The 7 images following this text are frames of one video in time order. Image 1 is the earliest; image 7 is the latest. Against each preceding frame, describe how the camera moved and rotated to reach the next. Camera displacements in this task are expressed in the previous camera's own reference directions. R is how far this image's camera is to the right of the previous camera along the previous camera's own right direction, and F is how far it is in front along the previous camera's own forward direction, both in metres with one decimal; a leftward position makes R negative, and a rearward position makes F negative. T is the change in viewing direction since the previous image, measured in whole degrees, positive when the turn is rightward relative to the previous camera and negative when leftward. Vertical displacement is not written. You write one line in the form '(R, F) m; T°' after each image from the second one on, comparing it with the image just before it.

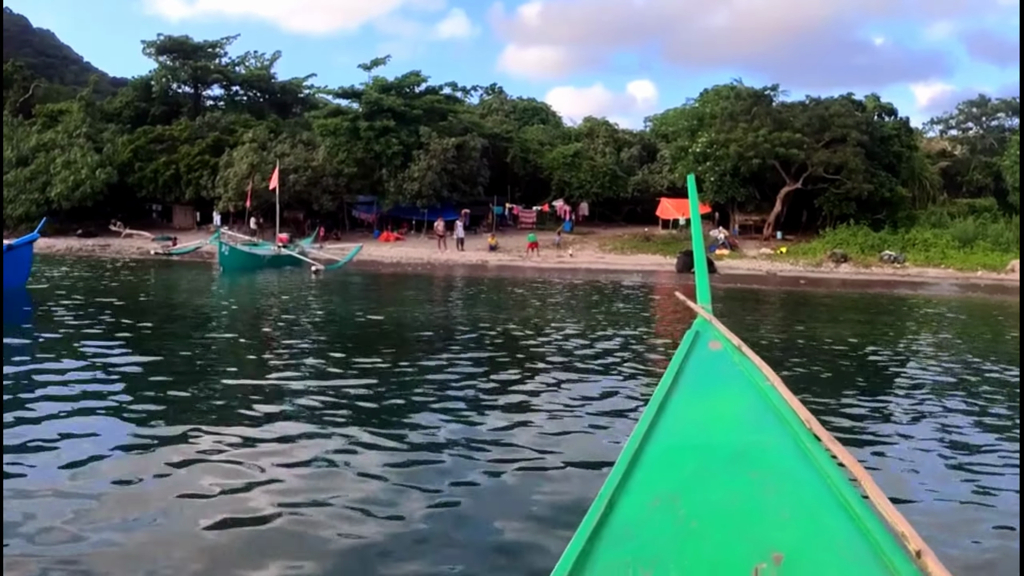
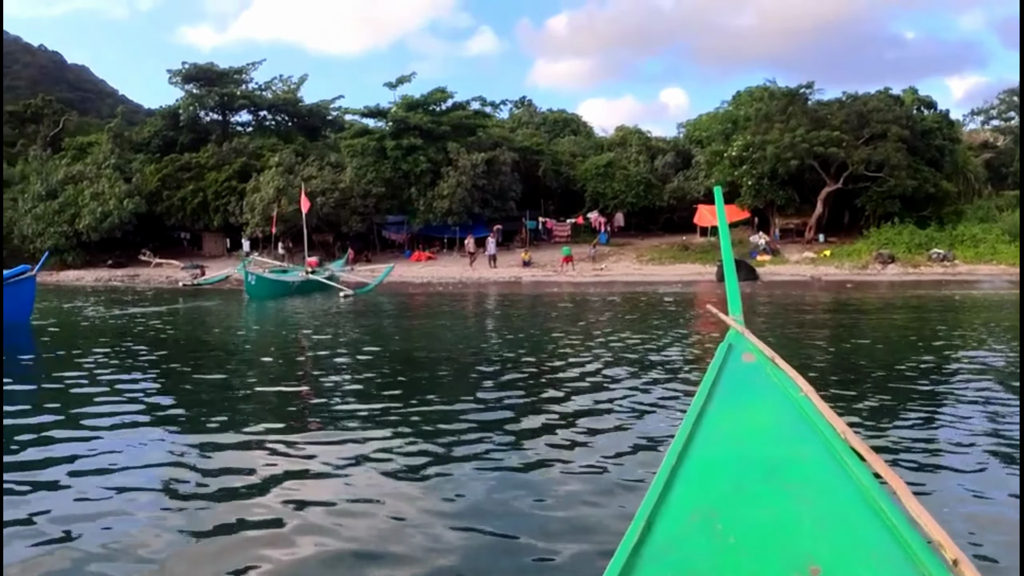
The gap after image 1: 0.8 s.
(-0.1, +0.8) m; -2°
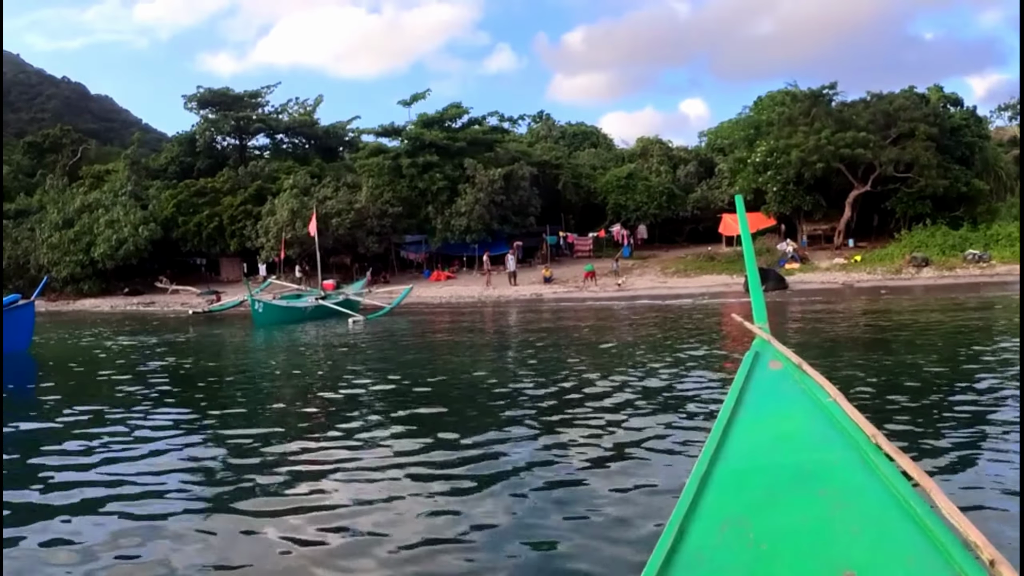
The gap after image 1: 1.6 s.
(0.0, +0.7) m; -1°
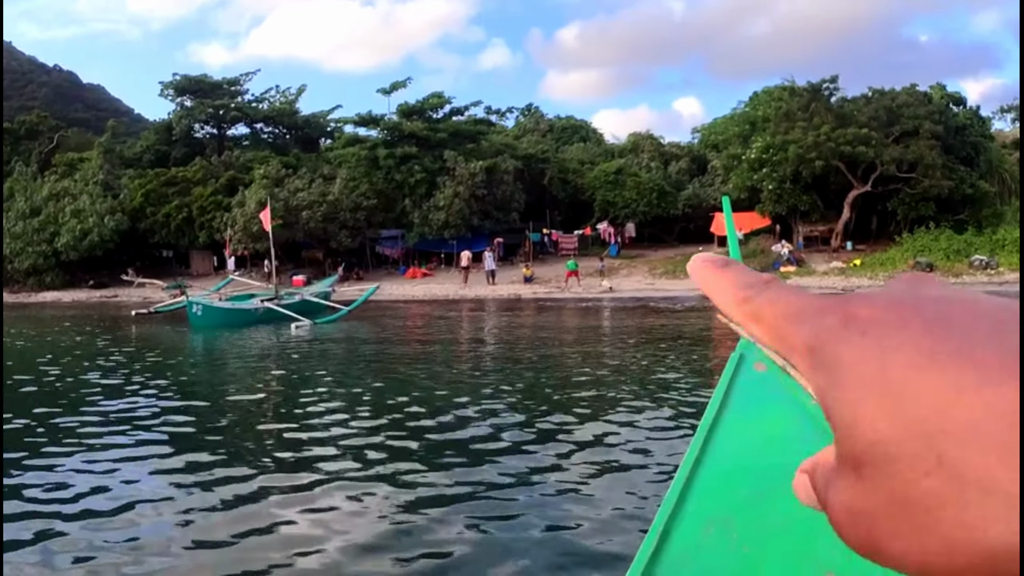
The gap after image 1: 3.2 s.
(+0.4, +1.6) m; +1°
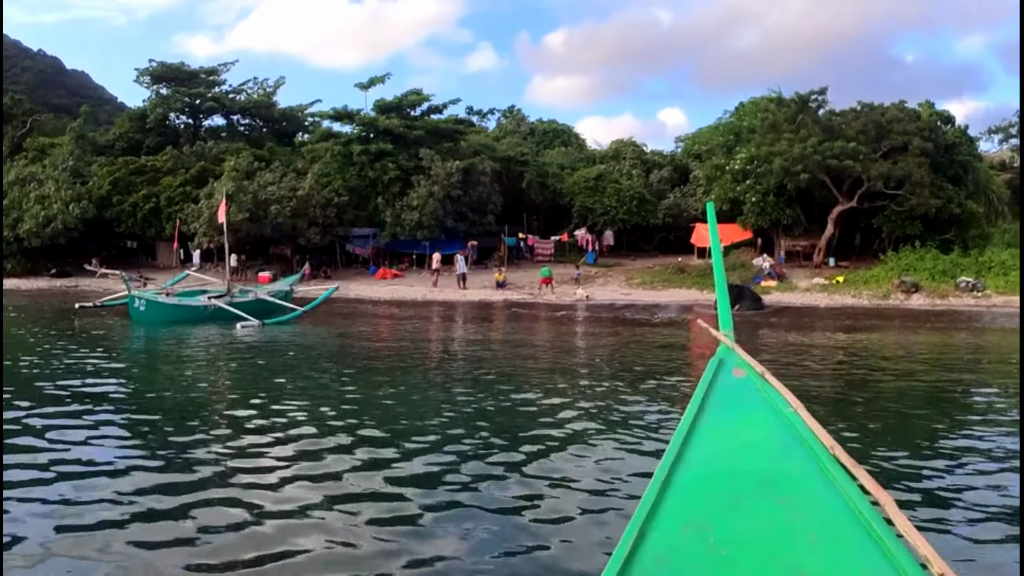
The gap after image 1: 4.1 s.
(+0.3, +0.9) m; +1°
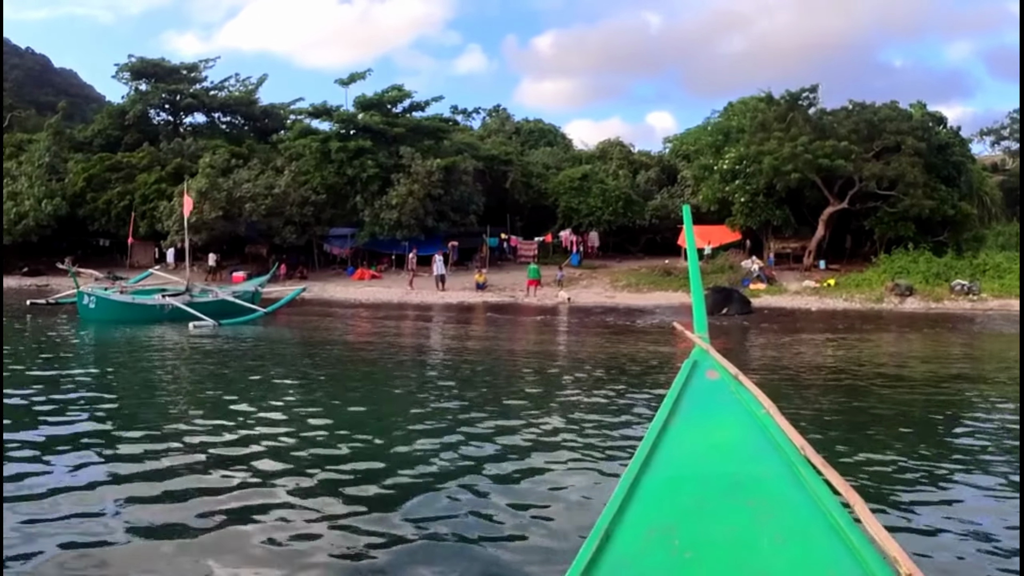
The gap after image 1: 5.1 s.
(+0.2, +0.8) m; +1°
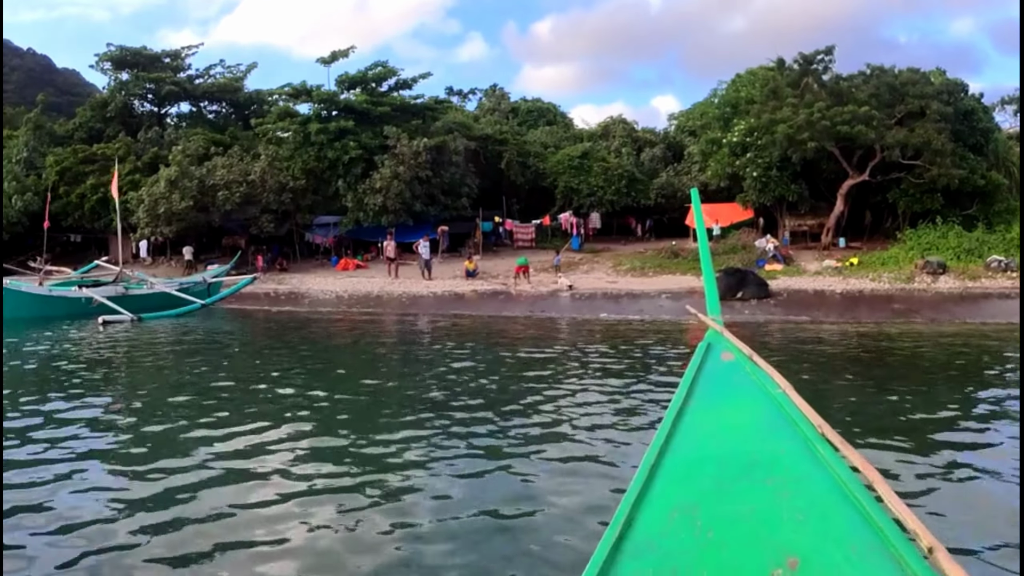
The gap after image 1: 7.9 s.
(+0.3, +2.0) m; 0°
